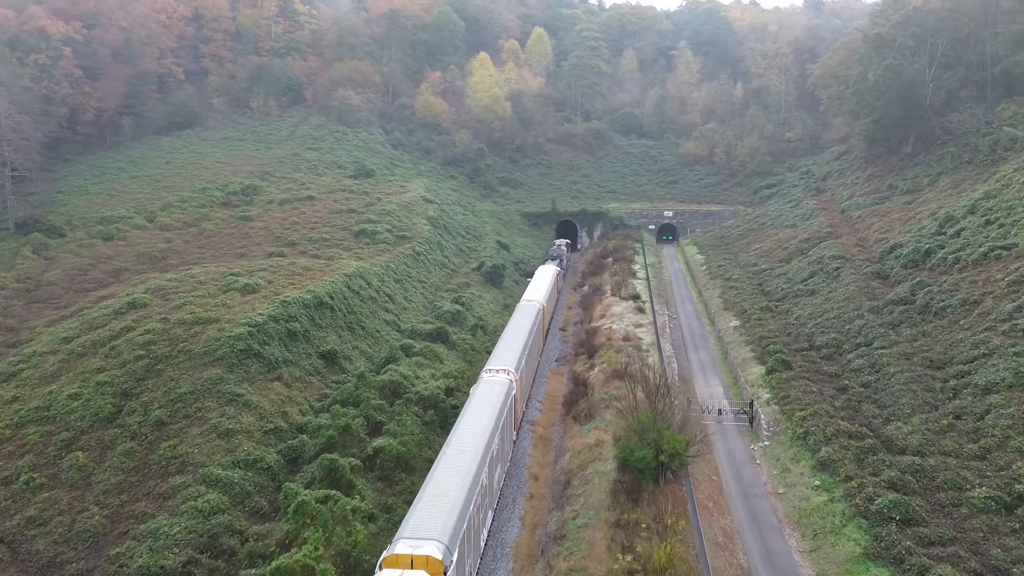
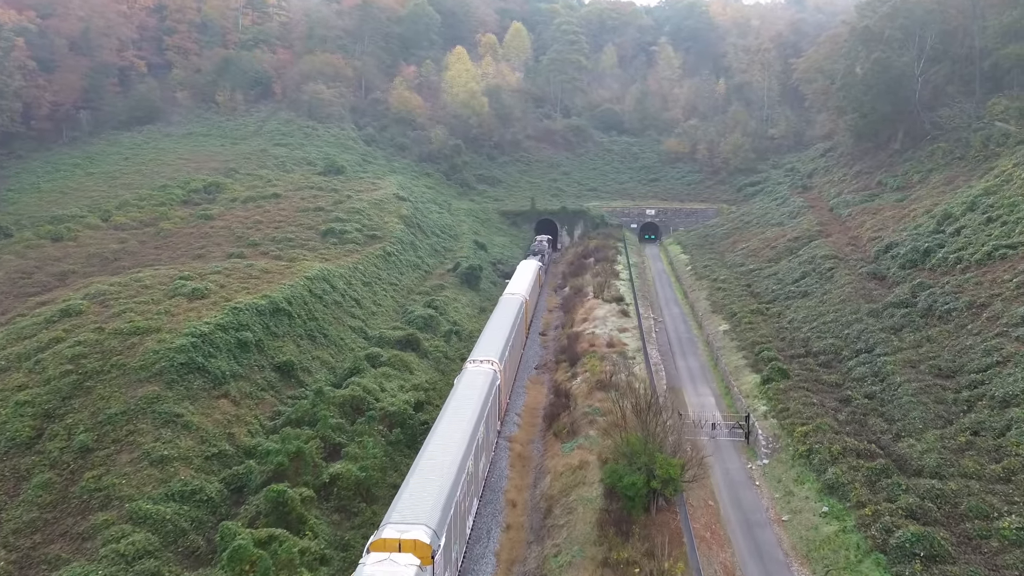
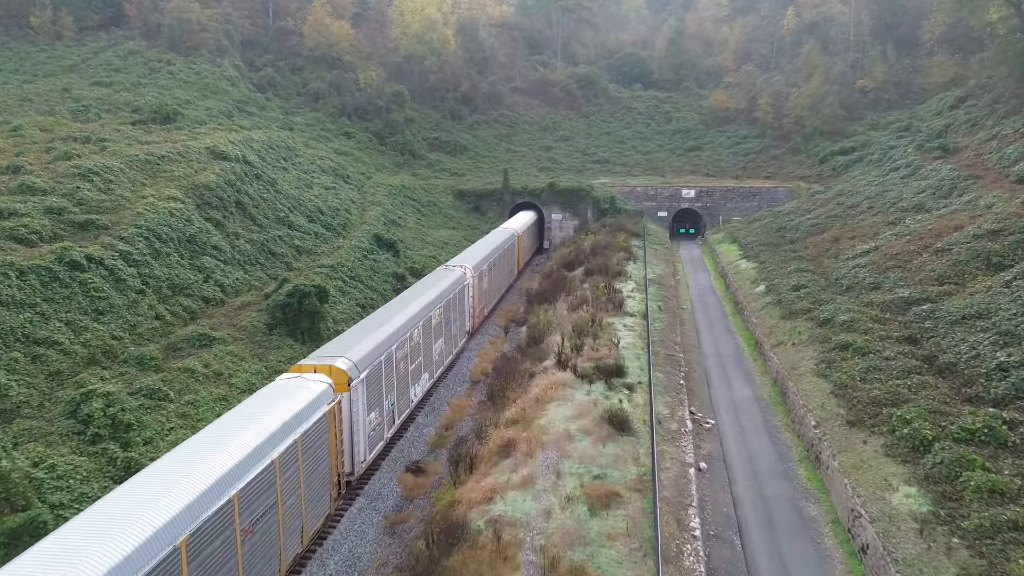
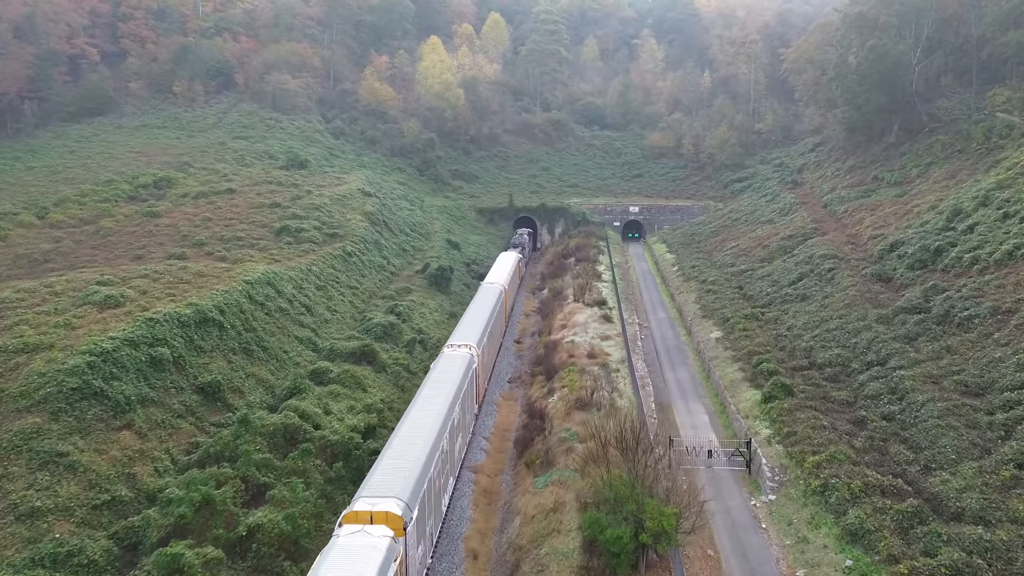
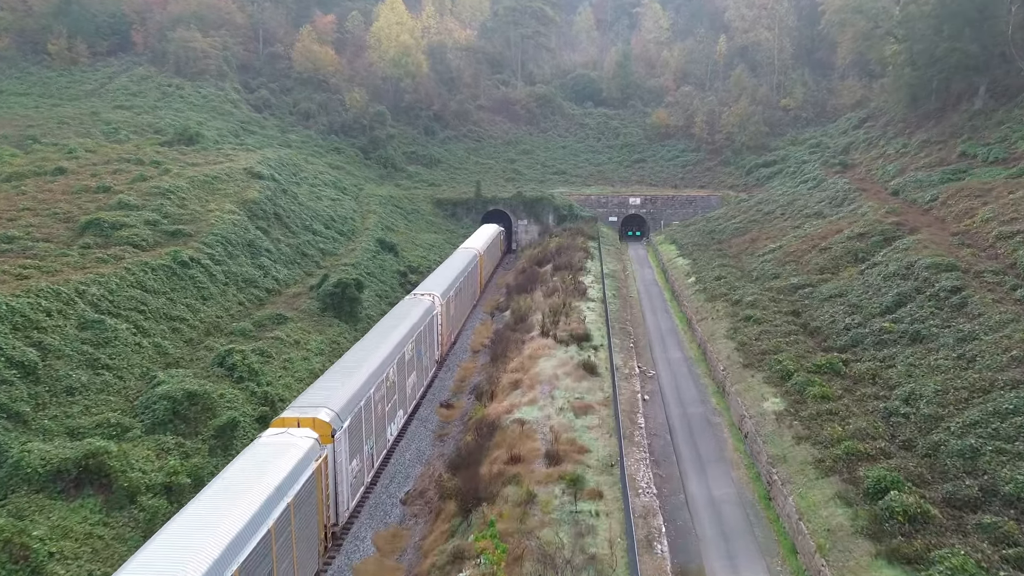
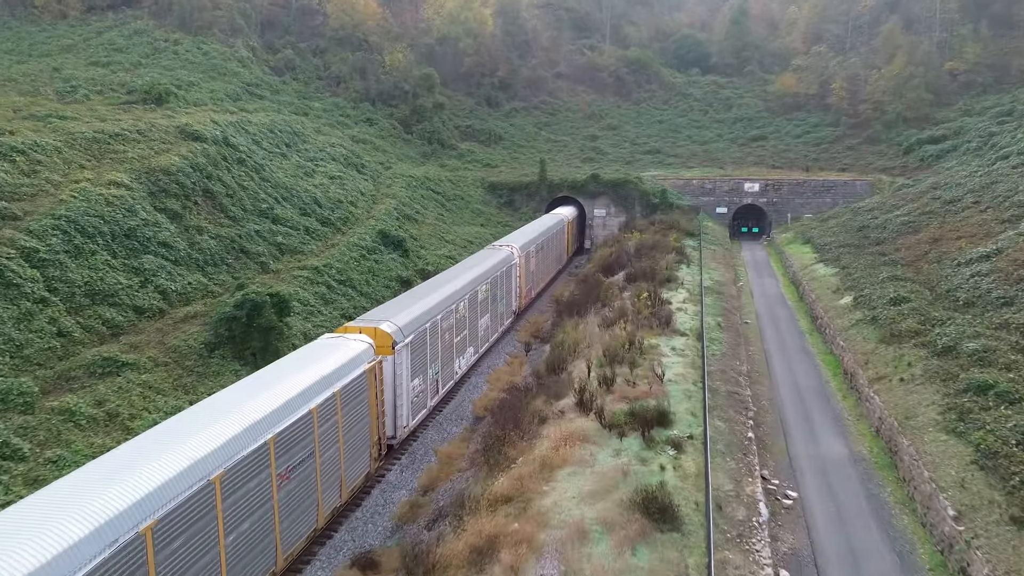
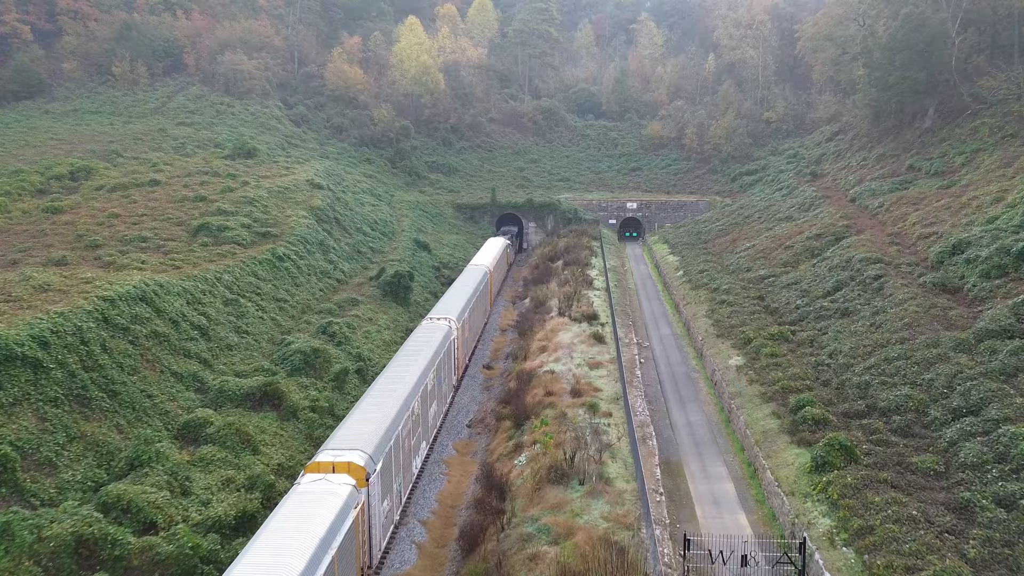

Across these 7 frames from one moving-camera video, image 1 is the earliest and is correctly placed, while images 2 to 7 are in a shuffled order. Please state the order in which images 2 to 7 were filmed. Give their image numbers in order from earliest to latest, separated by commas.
2, 4, 7, 5, 3, 6
